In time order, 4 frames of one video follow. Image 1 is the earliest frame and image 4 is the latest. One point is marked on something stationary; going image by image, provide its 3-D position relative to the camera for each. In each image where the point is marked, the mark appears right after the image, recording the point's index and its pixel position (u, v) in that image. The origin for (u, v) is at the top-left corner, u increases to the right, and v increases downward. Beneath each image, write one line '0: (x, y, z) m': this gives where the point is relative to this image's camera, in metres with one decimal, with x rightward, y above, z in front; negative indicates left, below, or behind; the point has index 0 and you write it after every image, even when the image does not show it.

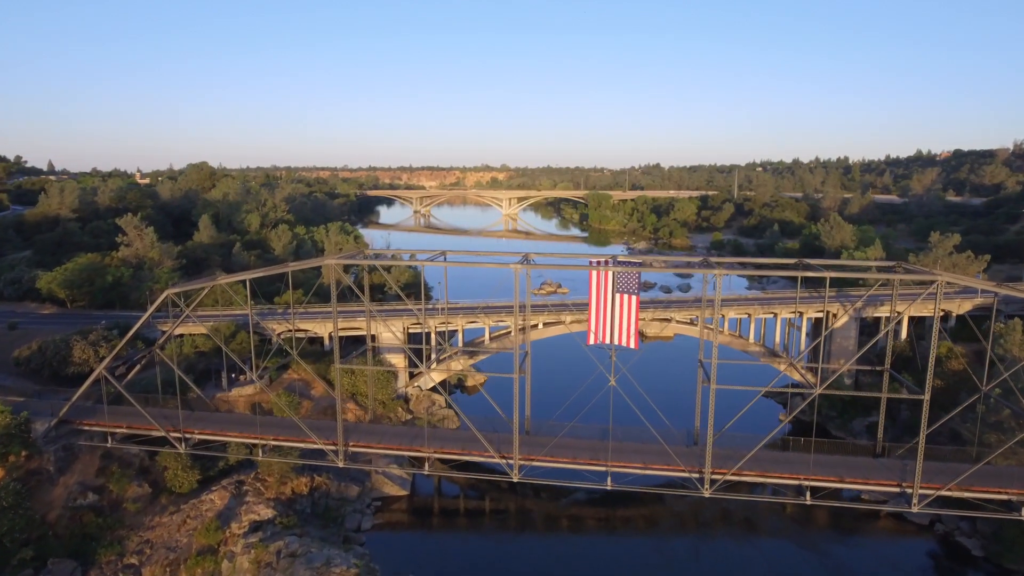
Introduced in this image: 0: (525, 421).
0: (+0.3, -3.3, +16.5) m
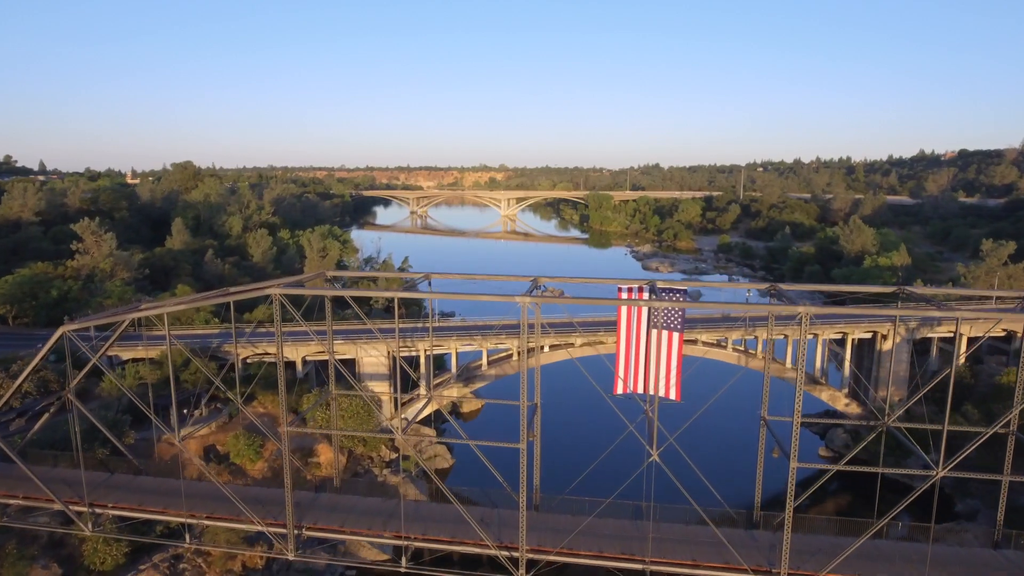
0: (+0.4, -3.9, +12.7) m
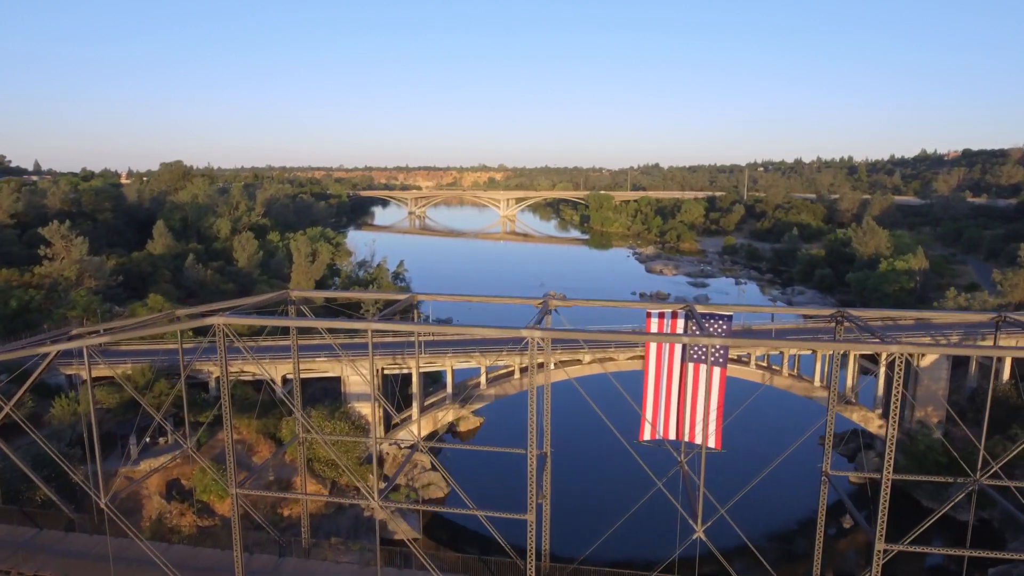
0: (+0.5, -4.3, +10.5) m
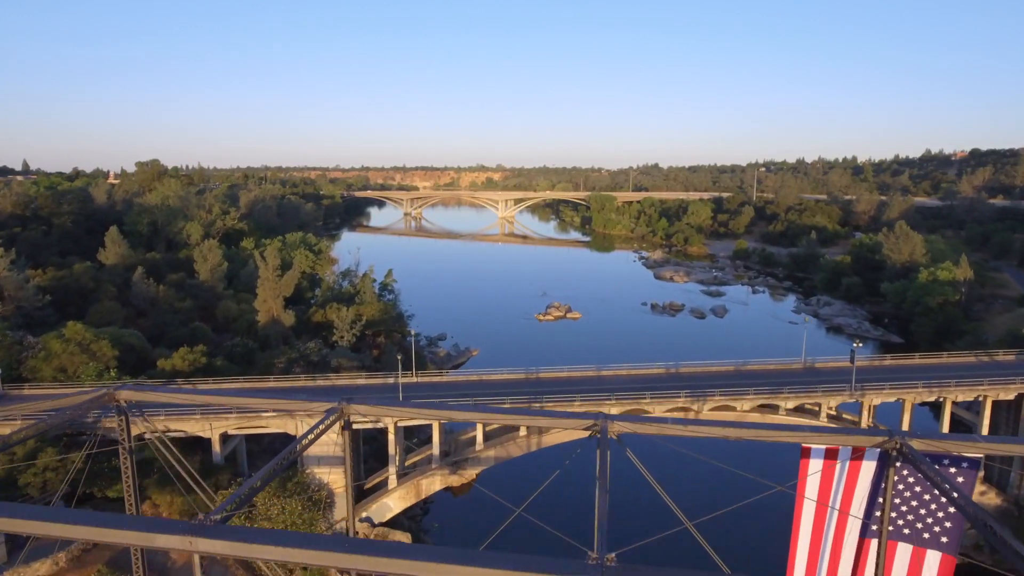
0: (+0.6, -5.2, +5.5) m
